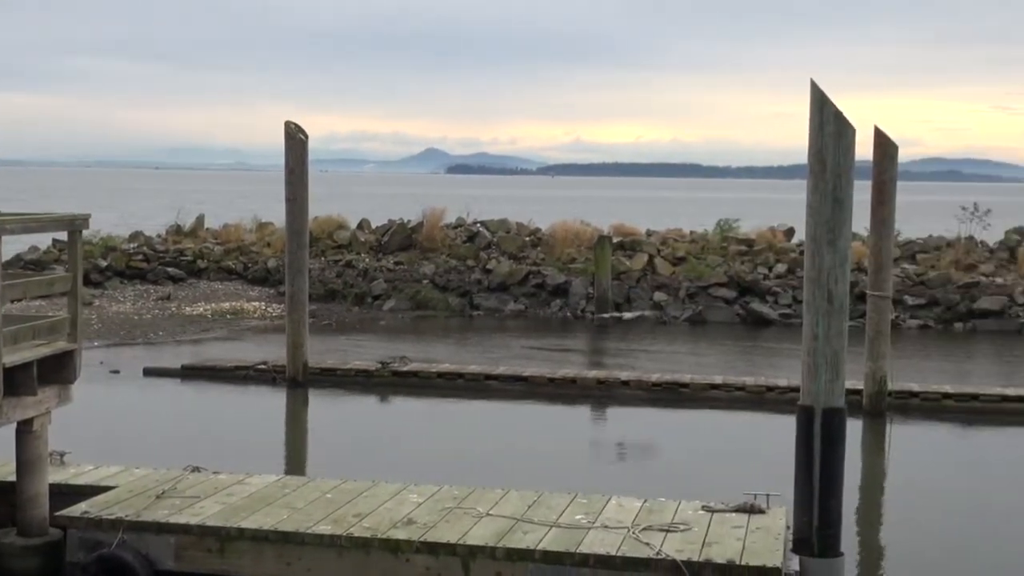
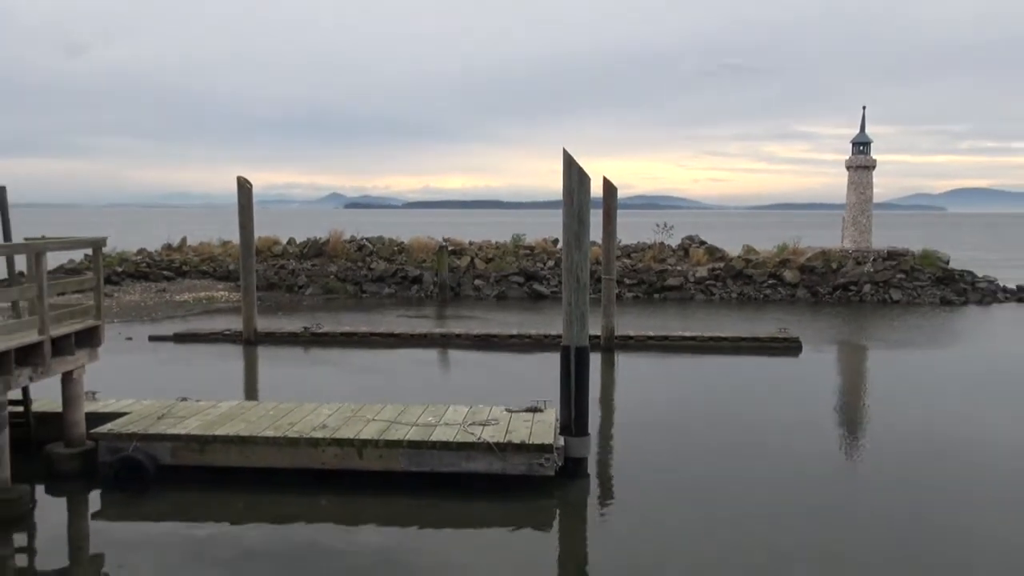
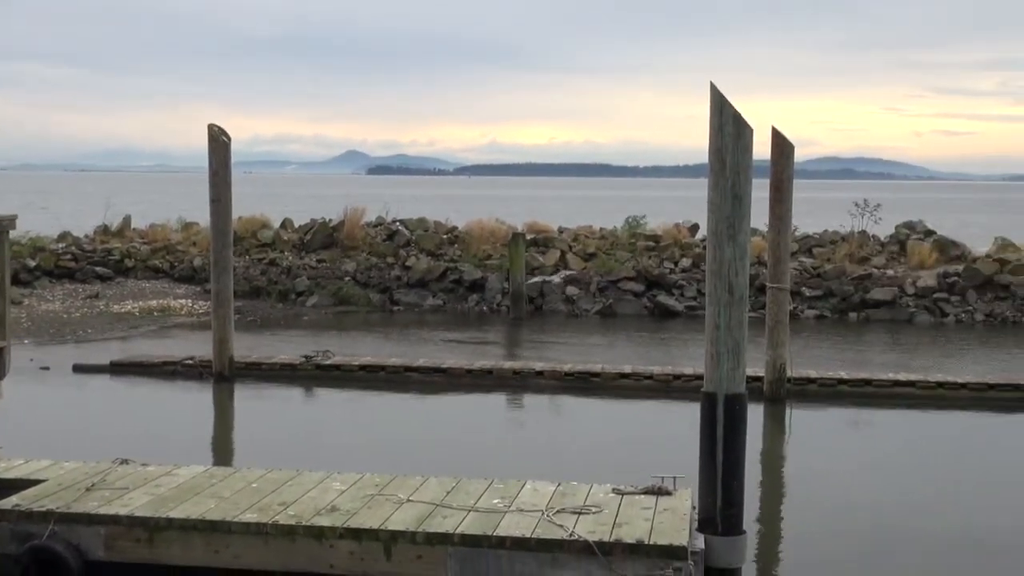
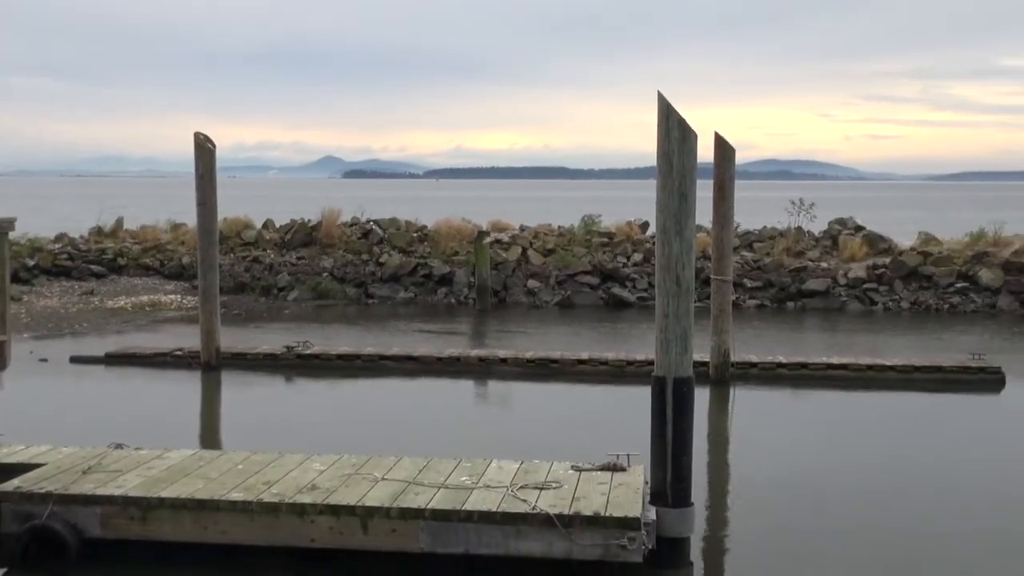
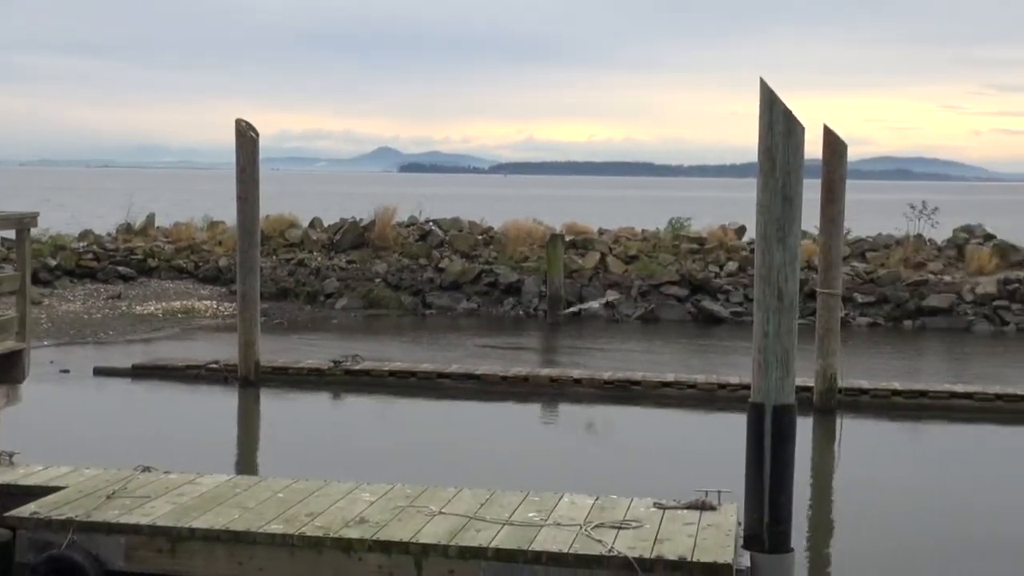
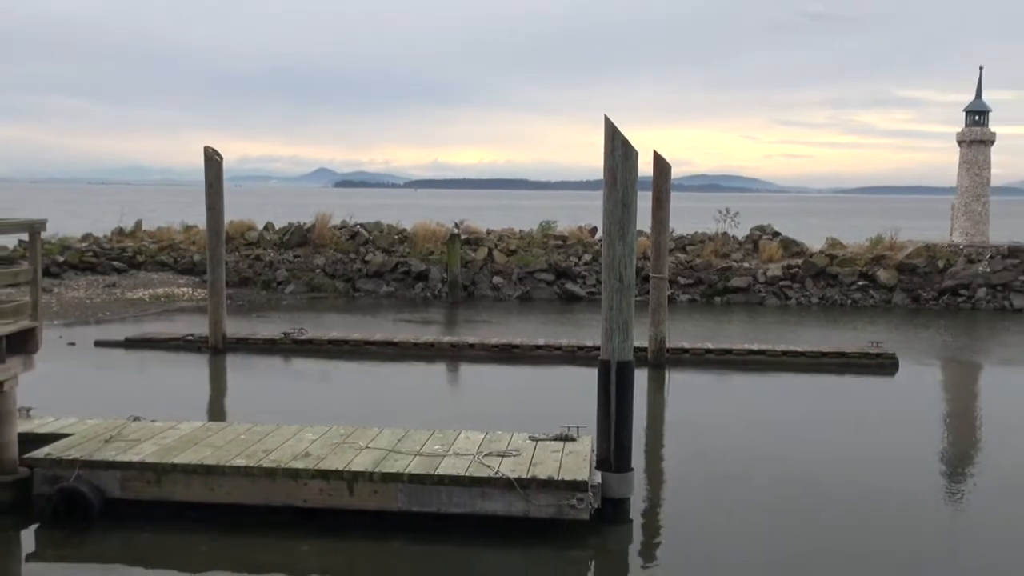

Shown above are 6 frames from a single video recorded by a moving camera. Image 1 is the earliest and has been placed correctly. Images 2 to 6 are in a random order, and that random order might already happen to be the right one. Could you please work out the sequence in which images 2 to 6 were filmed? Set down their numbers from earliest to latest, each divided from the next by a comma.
5, 3, 4, 6, 2
